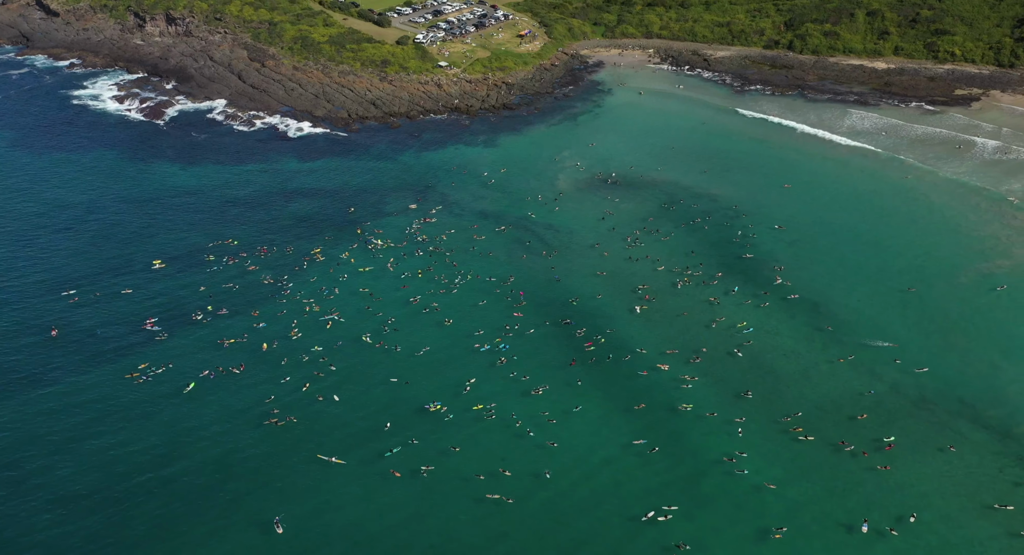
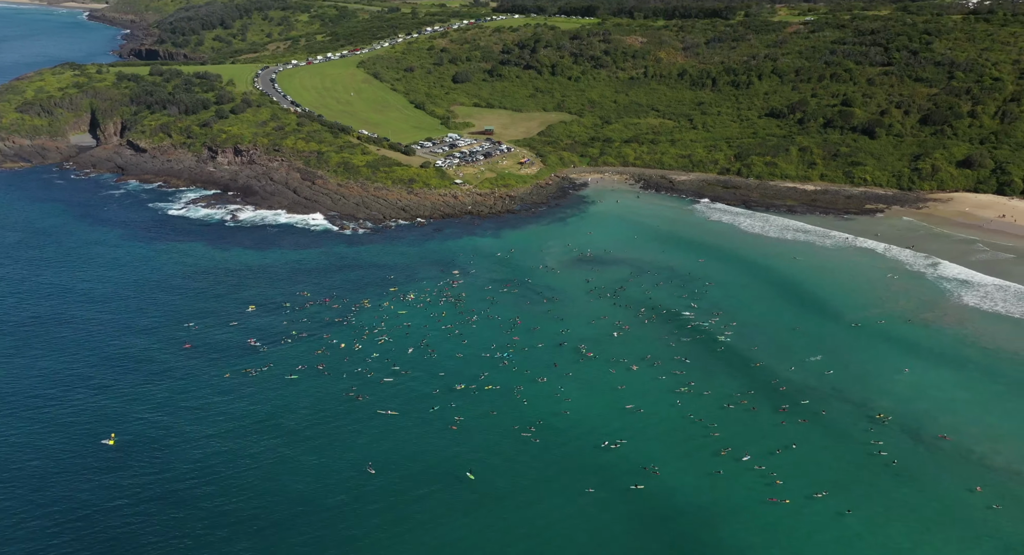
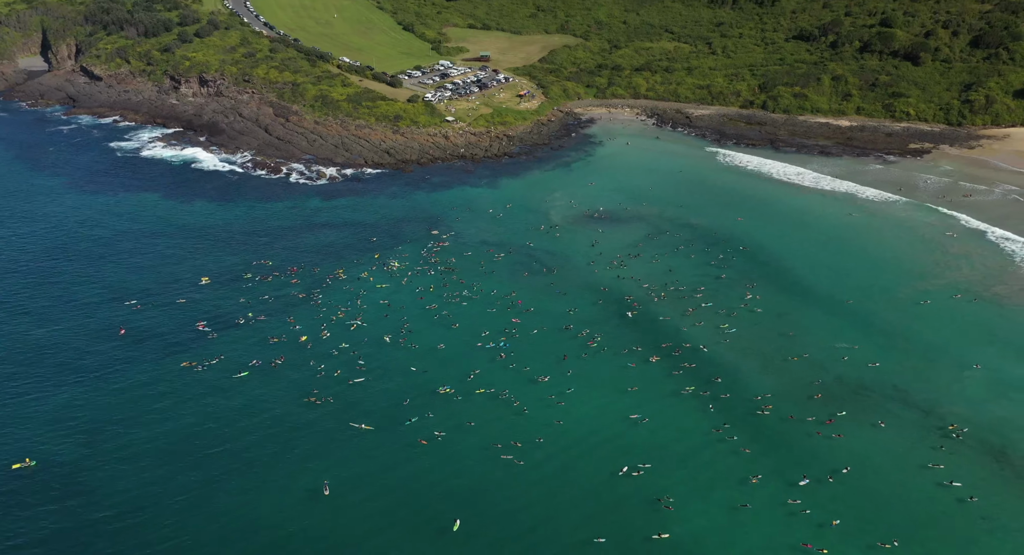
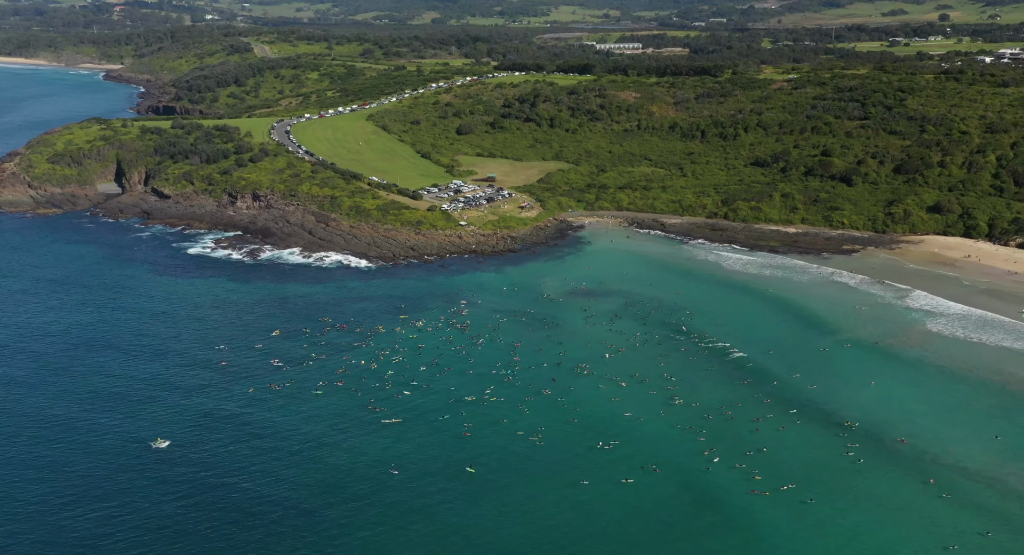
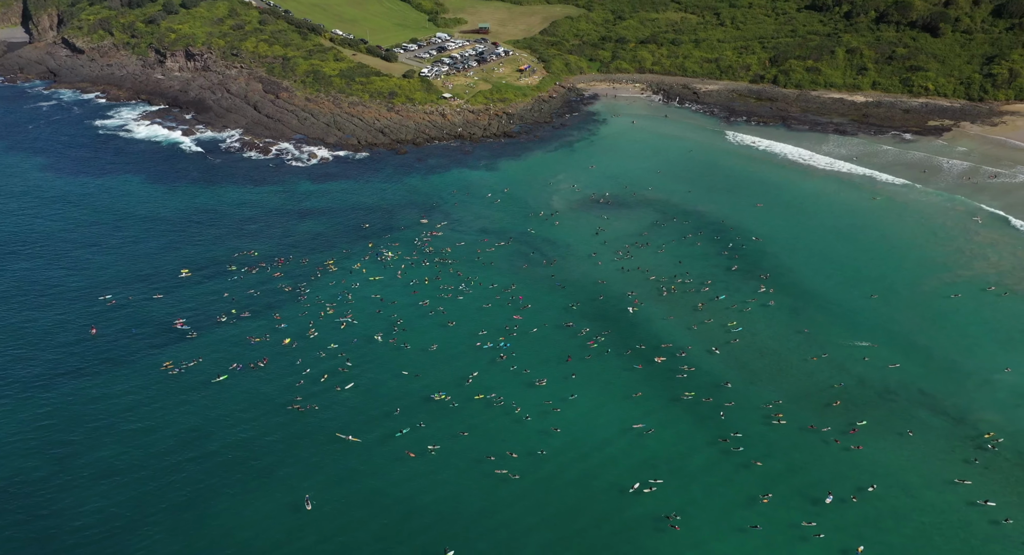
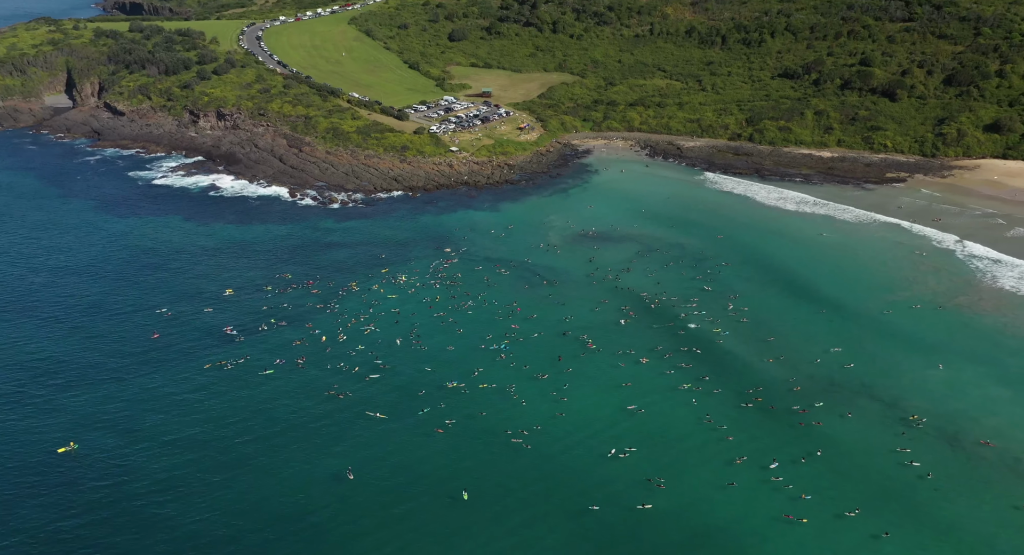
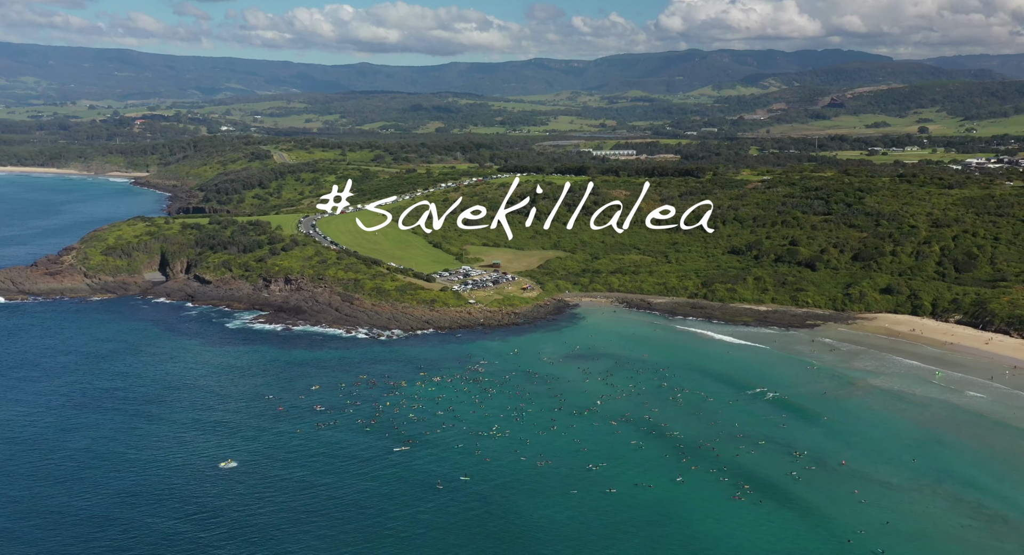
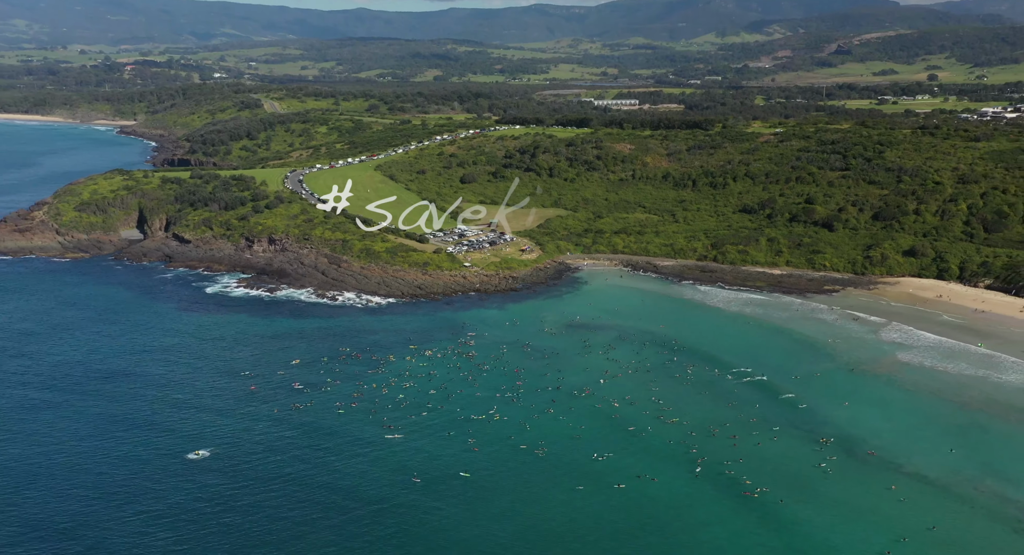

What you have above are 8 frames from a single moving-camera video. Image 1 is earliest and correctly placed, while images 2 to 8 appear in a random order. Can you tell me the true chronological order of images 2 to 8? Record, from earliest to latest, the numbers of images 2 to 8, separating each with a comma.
5, 3, 6, 2, 4, 8, 7
